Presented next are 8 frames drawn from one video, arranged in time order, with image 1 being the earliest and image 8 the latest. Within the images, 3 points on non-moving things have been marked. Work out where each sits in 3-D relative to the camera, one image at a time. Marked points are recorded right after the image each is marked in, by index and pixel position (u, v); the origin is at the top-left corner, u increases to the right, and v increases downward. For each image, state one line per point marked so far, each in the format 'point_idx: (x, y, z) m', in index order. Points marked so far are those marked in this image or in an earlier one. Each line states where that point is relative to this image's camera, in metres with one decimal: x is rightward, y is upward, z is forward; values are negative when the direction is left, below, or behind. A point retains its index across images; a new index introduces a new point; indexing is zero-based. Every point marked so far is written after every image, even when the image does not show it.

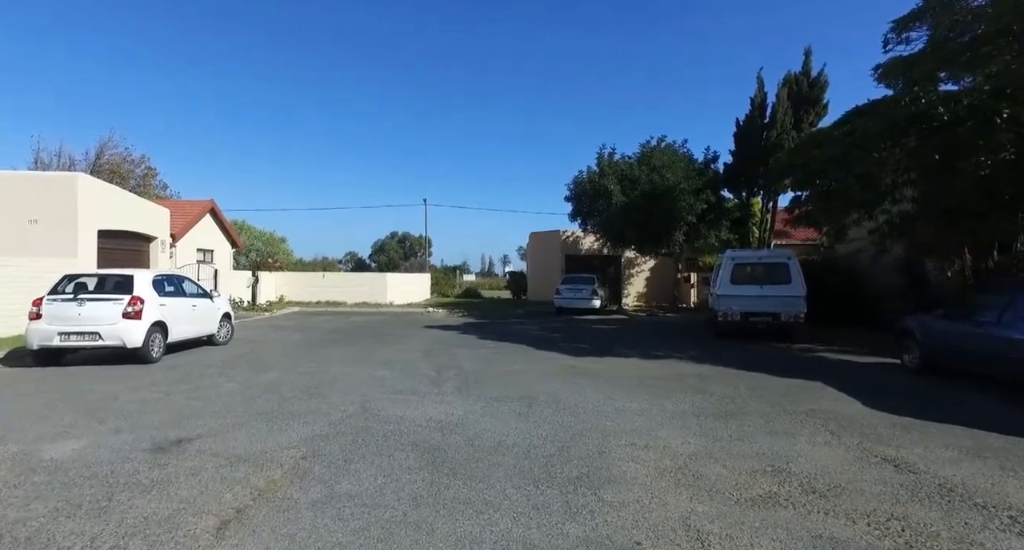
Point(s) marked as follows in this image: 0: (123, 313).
0: (-7.6, -0.8, +10.3) m
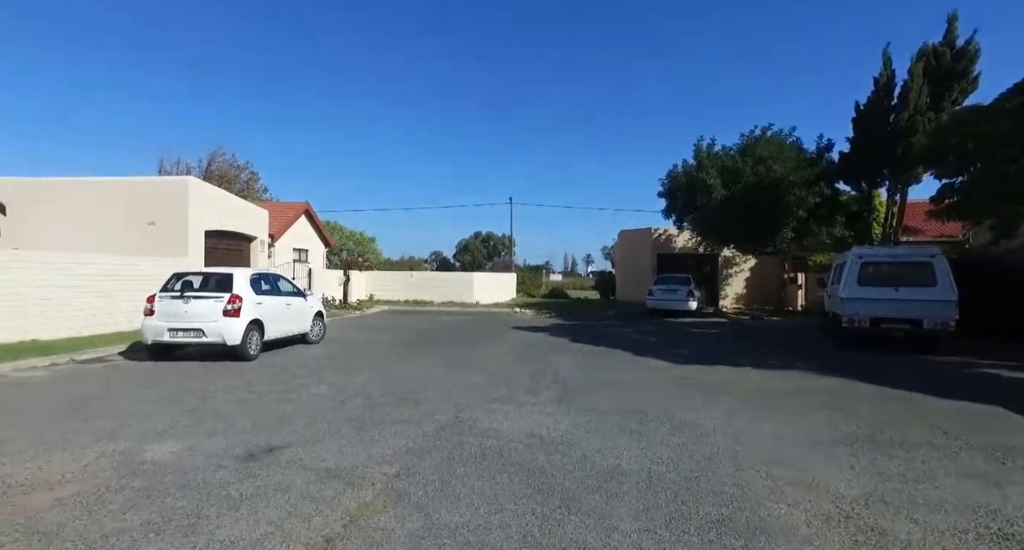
0: (-5.7, -0.7, +10.4) m
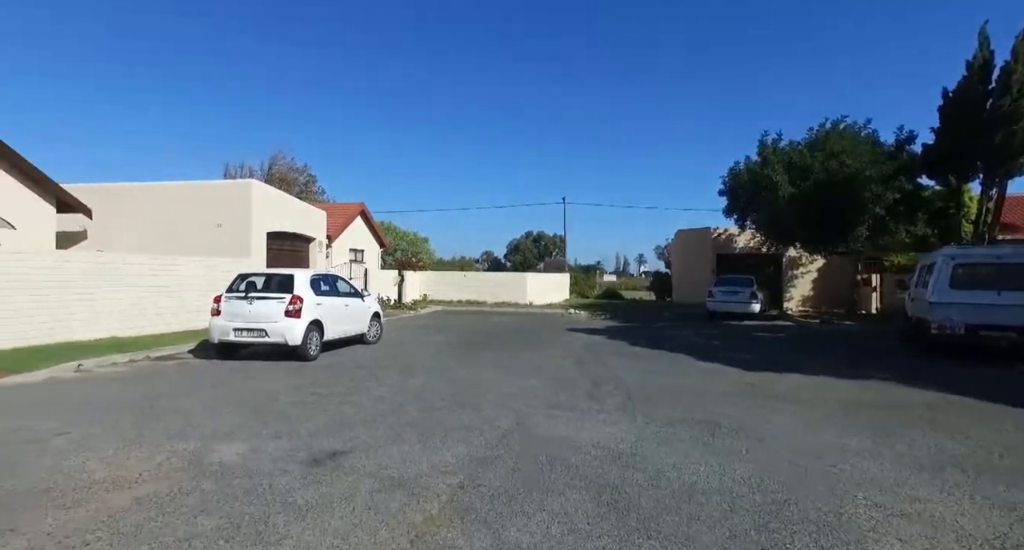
0: (-4.6, -0.7, +10.5) m
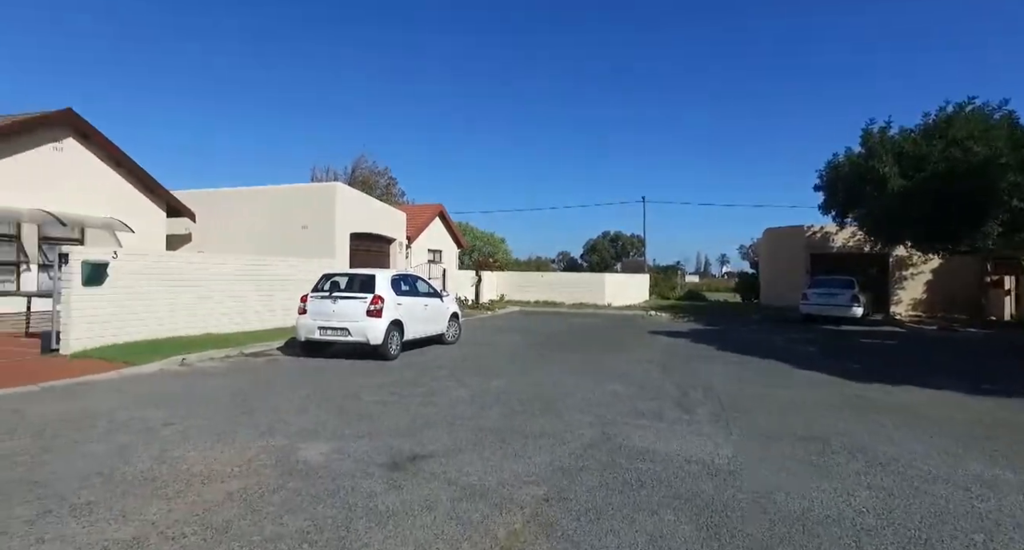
0: (-3.0, -0.7, +10.7) m
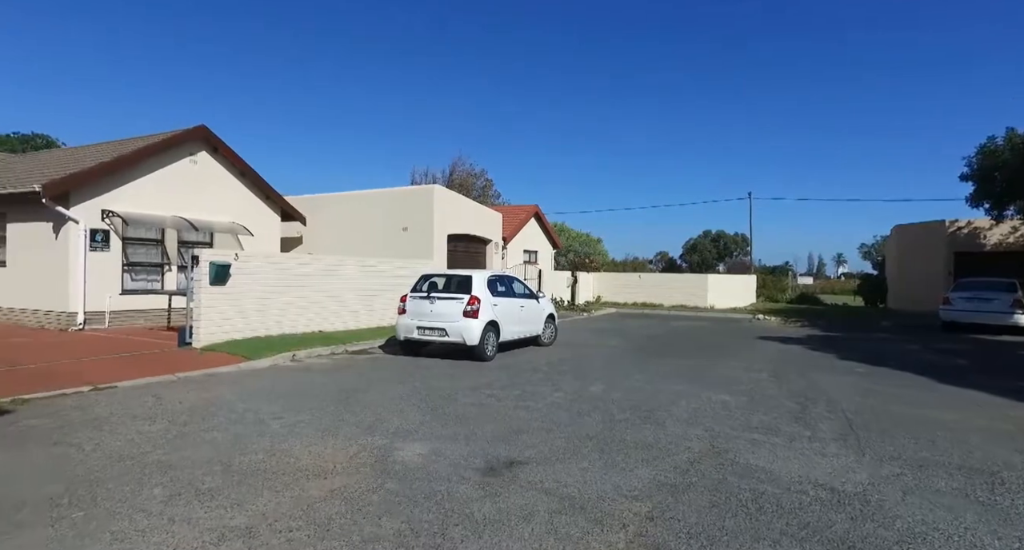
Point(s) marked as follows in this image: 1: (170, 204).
0: (-1.0, -0.8, +10.8) m
1: (-9.6, +2.0, +14.8) m
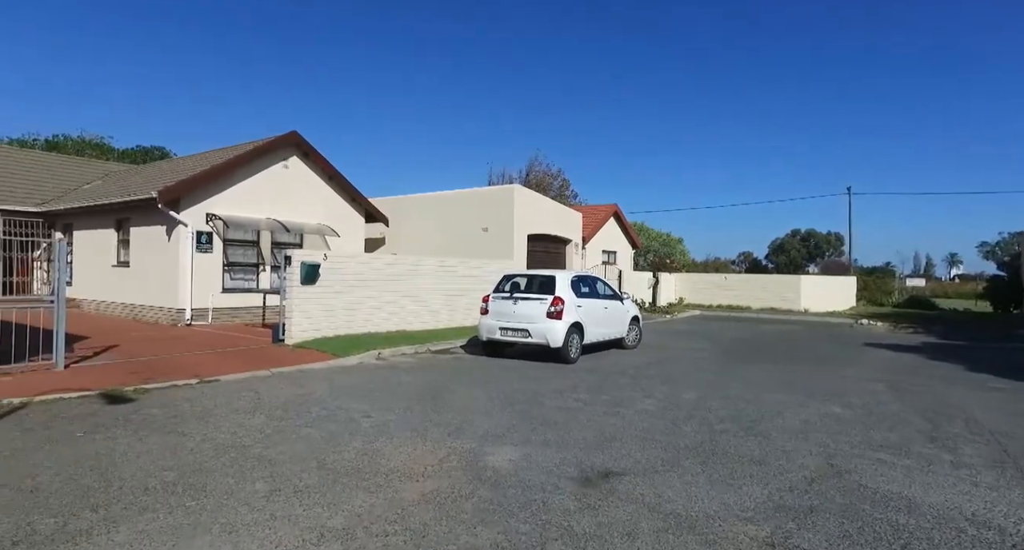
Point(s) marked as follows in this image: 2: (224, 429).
0: (+0.7, -0.8, +10.5) m
1: (-7.3, +2.0, +15.6) m
2: (-3.0, -1.6, +5.5) m
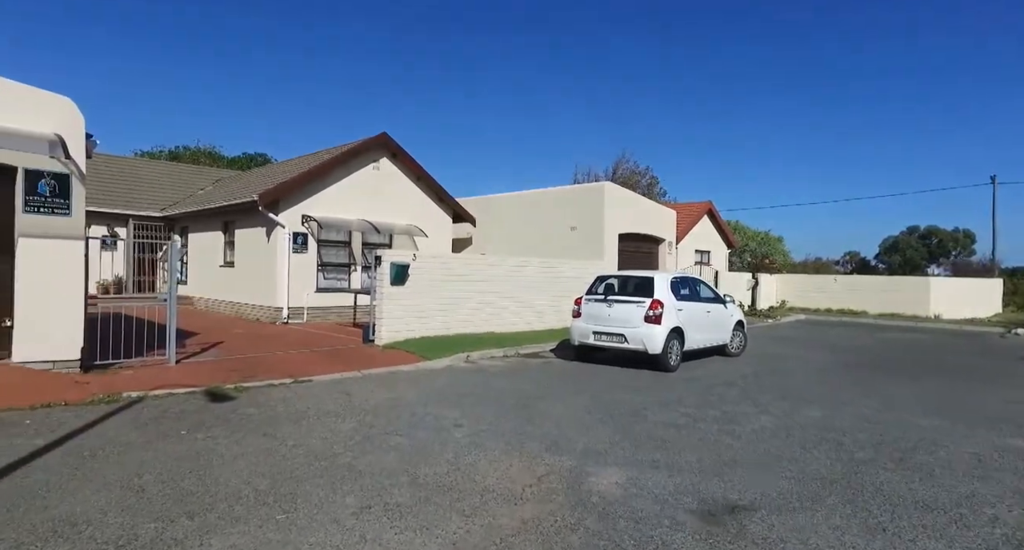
0: (+2.4, -0.8, +9.8) m
1: (-4.7, +2.0, +16.0) m
2: (-2.0, -1.6, +5.3) m
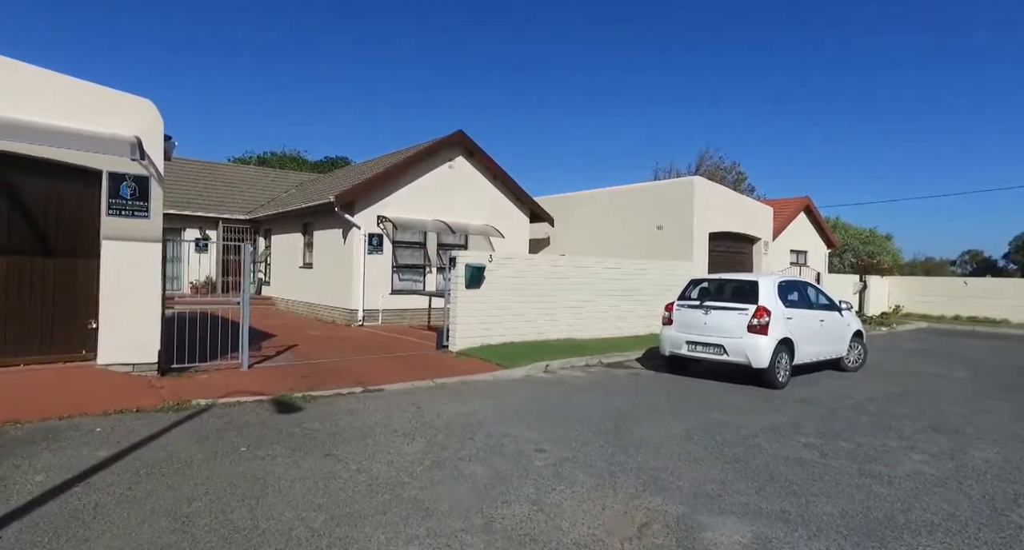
0: (+3.8, -0.8, +8.6) m
1: (-2.4, +2.0, +15.7) m
2: (-1.2, -1.7, +4.8) m
